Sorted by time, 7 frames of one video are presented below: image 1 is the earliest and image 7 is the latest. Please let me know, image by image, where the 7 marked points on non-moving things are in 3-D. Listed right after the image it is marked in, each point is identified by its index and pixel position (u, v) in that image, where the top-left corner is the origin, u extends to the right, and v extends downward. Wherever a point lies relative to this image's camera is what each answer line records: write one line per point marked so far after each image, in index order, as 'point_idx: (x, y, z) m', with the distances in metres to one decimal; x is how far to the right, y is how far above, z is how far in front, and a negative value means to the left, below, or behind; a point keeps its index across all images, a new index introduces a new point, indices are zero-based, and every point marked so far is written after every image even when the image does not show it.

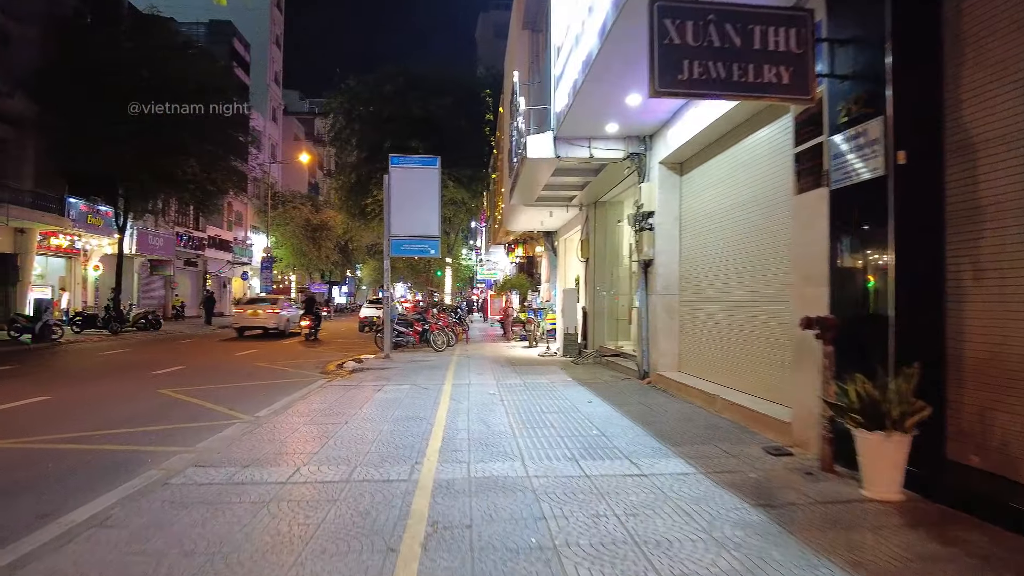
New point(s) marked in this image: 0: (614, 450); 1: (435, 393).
0: (+1.0, -1.5, +6.2) m
1: (-1.2, -1.6, +9.9) m
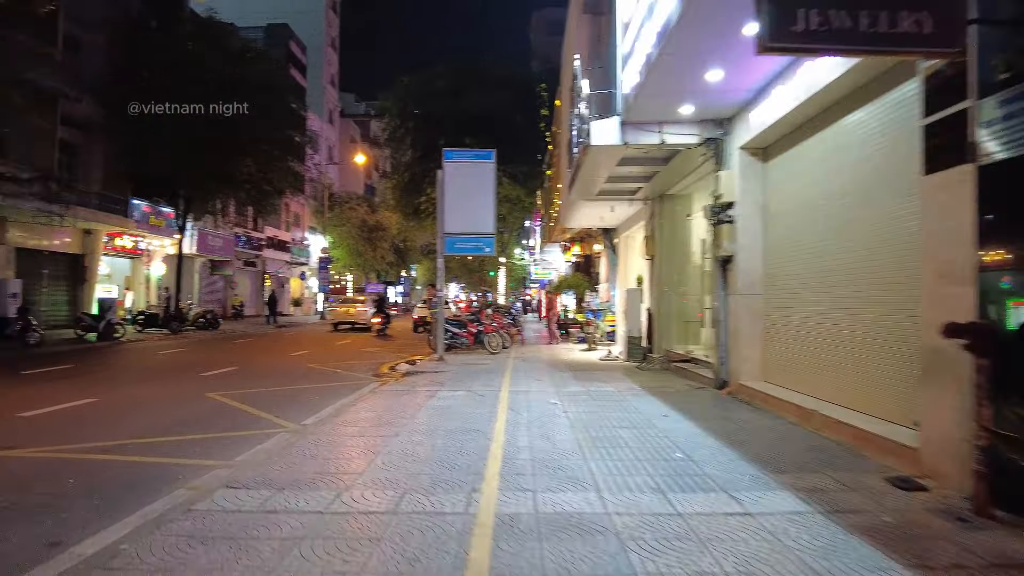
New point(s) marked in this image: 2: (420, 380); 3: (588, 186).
0: (+1.5, -1.5, +5.2) m
1: (-0.3, -1.6, +9.1) m
2: (-1.7, -1.7, +12.2) m
3: (+1.7, +2.3, +14.6) m
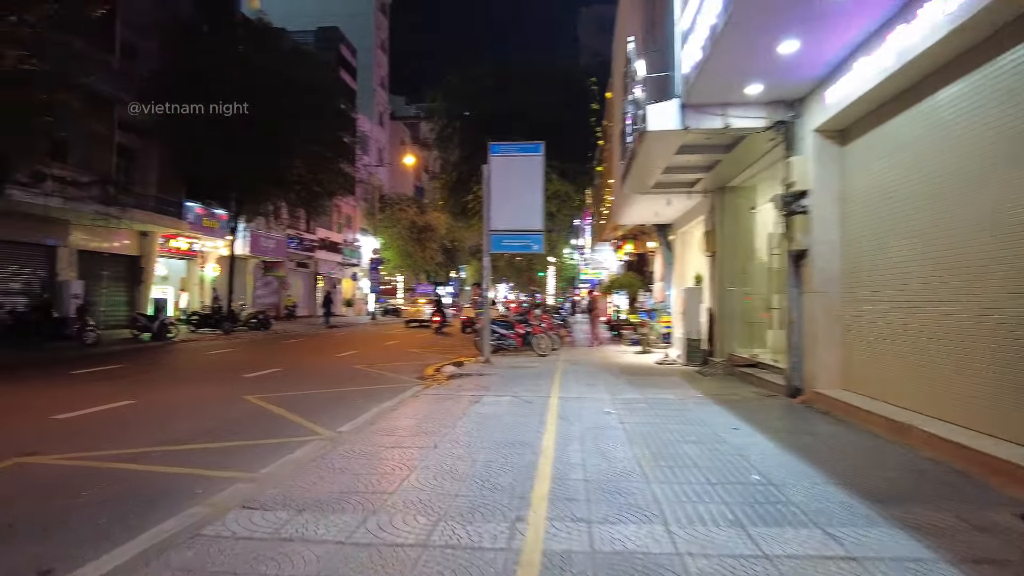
0: (+1.9, -1.5, +4.4) m
1: (+0.4, -1.5, +8.5) m
2: (-0.8, -1.7, +11.6) m
3: (+2.8, +2.3, +13.7) m
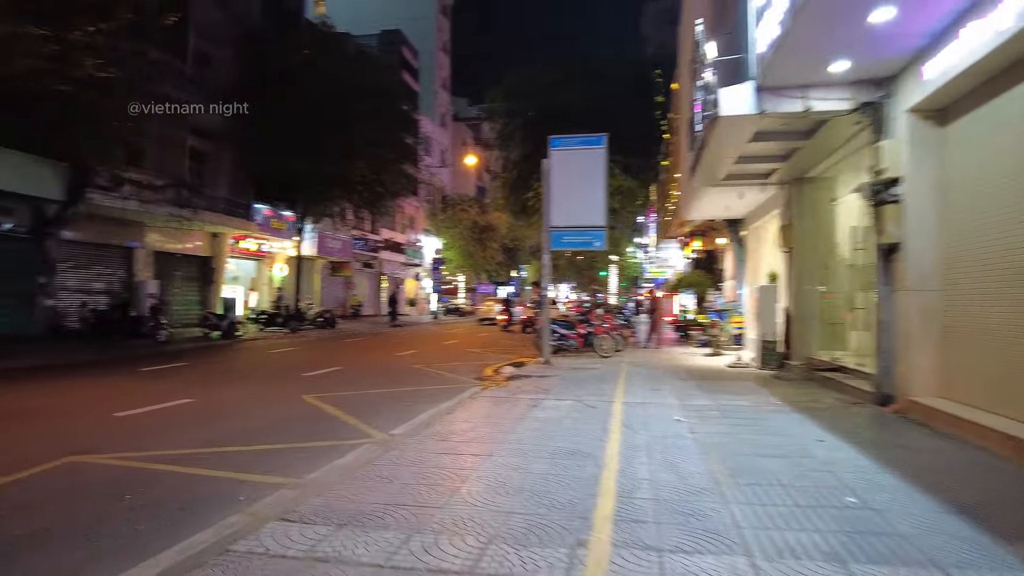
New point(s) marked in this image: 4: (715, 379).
0: (+2.2, -1.5, +3.8) m
1: (+1.1, -1.5, +7.9) m
2: (+0.2, -1.7, +11.2) m
3: (+4.0, +2.3, +13.0) m
4: (+3.6, -1.6, +11.9) m
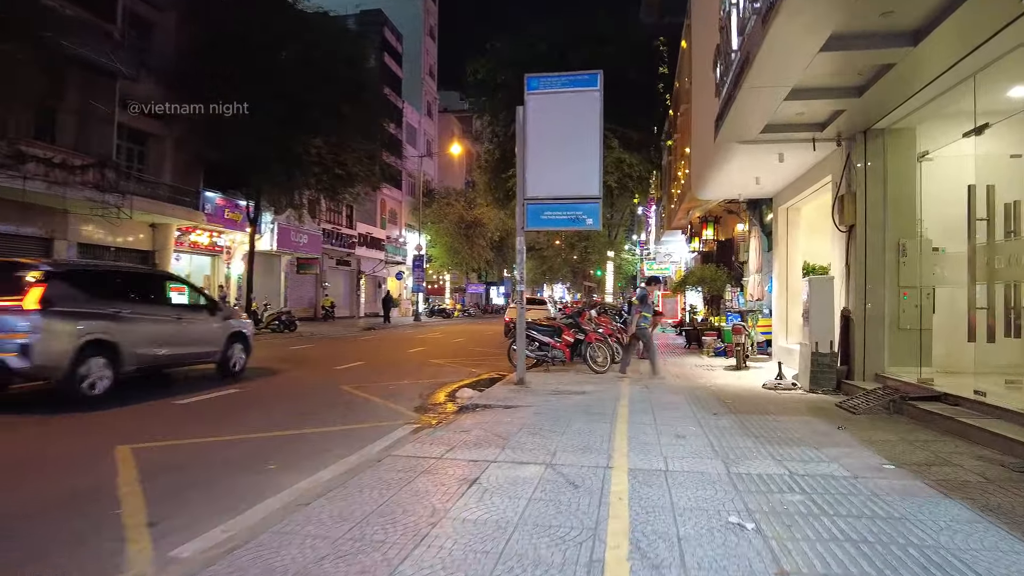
0: (+1.7, -1.3, +0.1) m
1: (+0.5, -1.4, +4.2) m
2: (-0.4, -1.5, +7.5) m
3: (+3.4, +2.4, +9.3) m
4: (+3.0, -1.5, +8.2) m
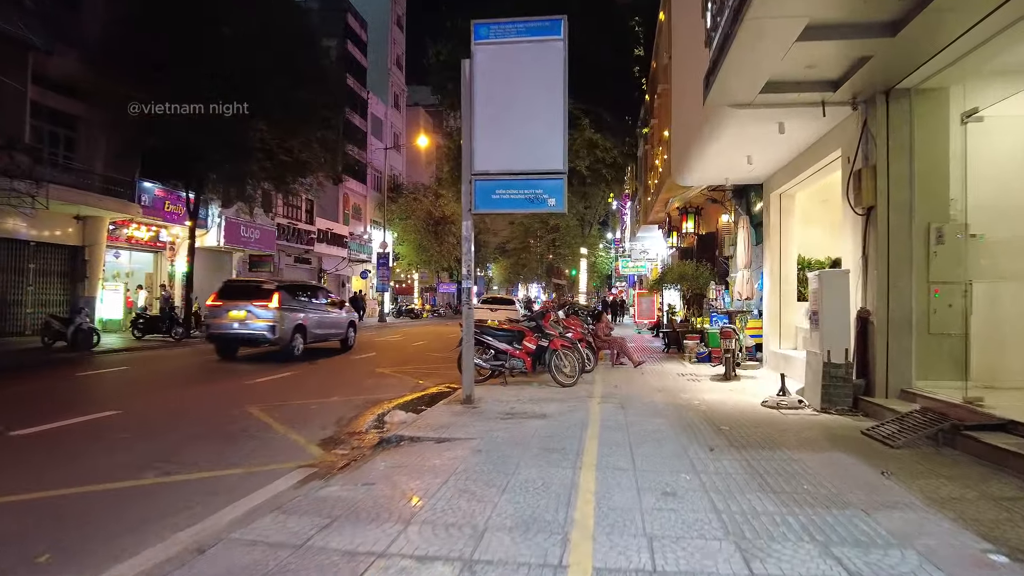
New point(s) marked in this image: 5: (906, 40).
0: (+1.3, -1.3, -1.9) m
1: (0.0, -1.4, +2.2) m
2: (-1.0, -1.5, +5.5) m
3: (+2.7, +2.5, +7.4) m
4: (+2.4, -1.5, +6.3) m
5: (+3.9, +2.5, +6.7) m
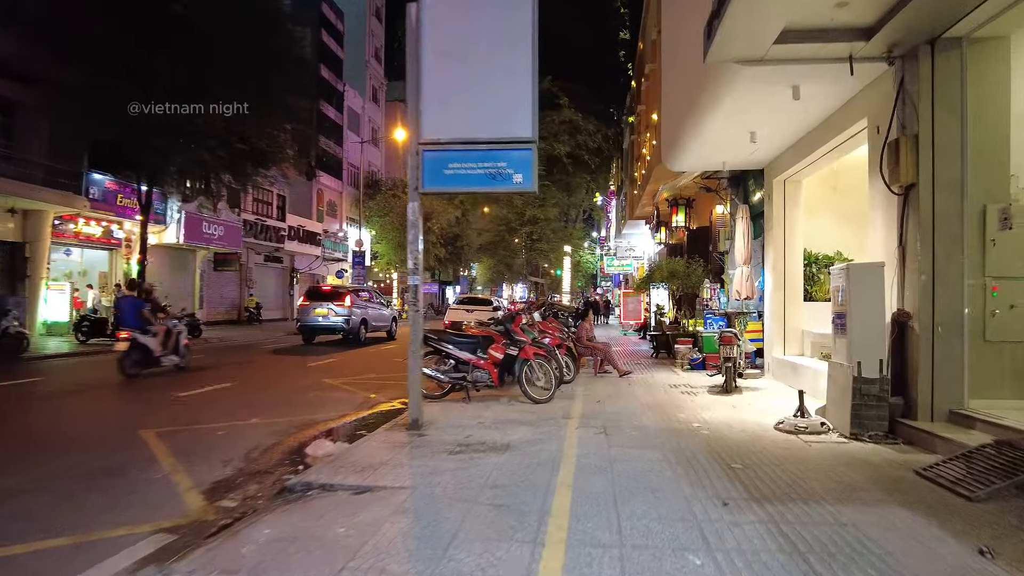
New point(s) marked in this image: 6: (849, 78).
0: (+1.1, -1.3, -3.5) m
1: (-0.3, -1.3, +0.6) m
2: (-1.4, -1.5, +3.8) m
3: (+2.2, +2.5, +5.8) m
4: (+2.0, -1.4, +4.7) m
5: (+3.5, +2.5, +5.2) m
6: (+3.8, +2.3, +7.4) m
